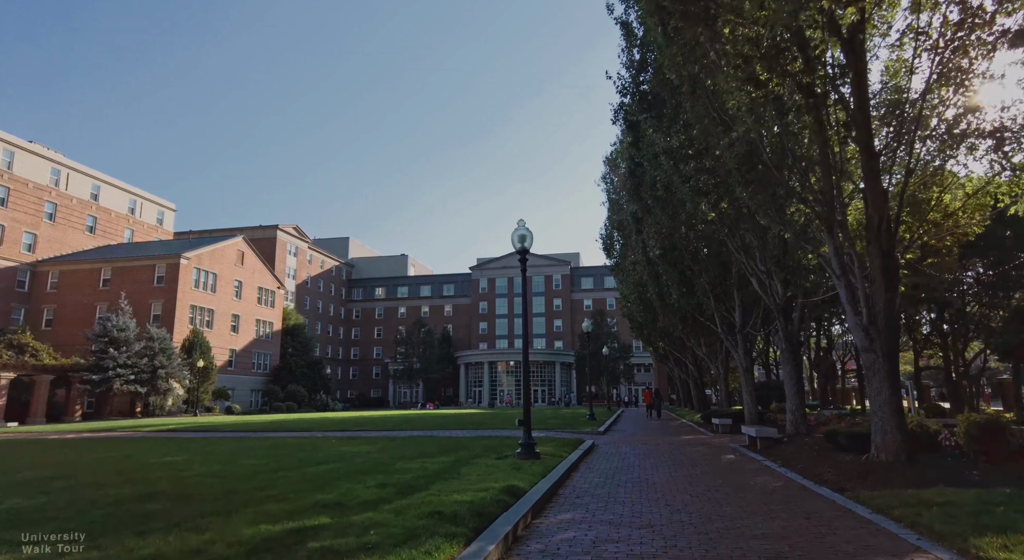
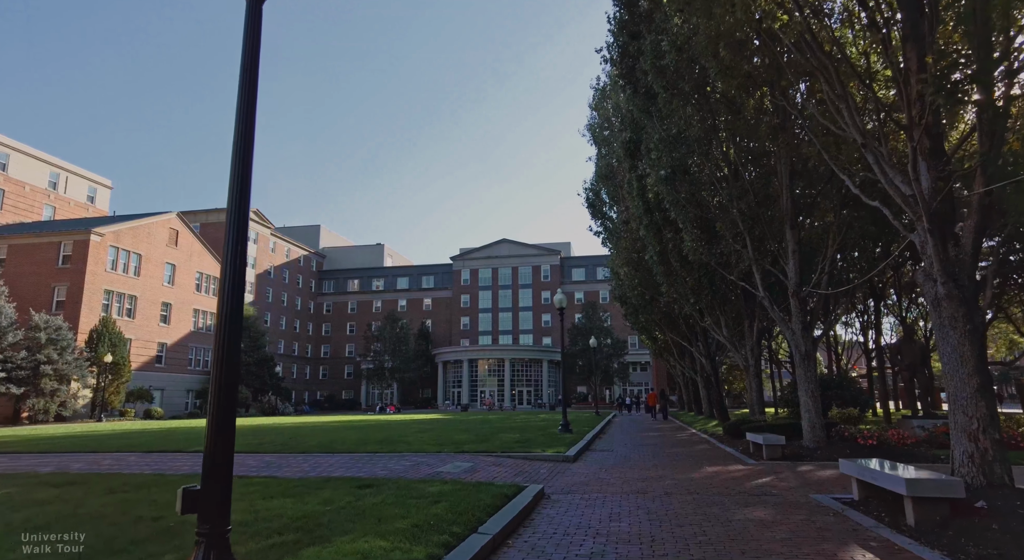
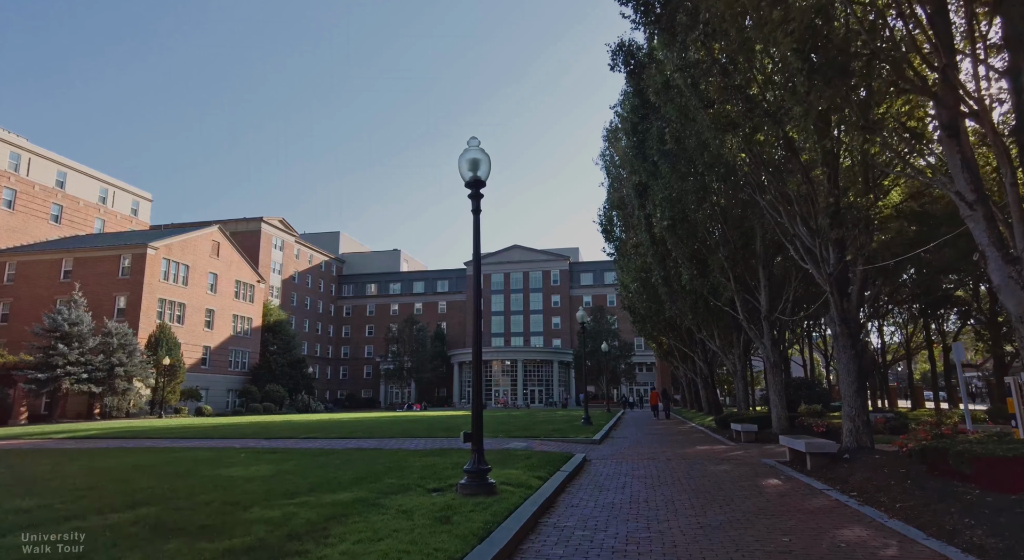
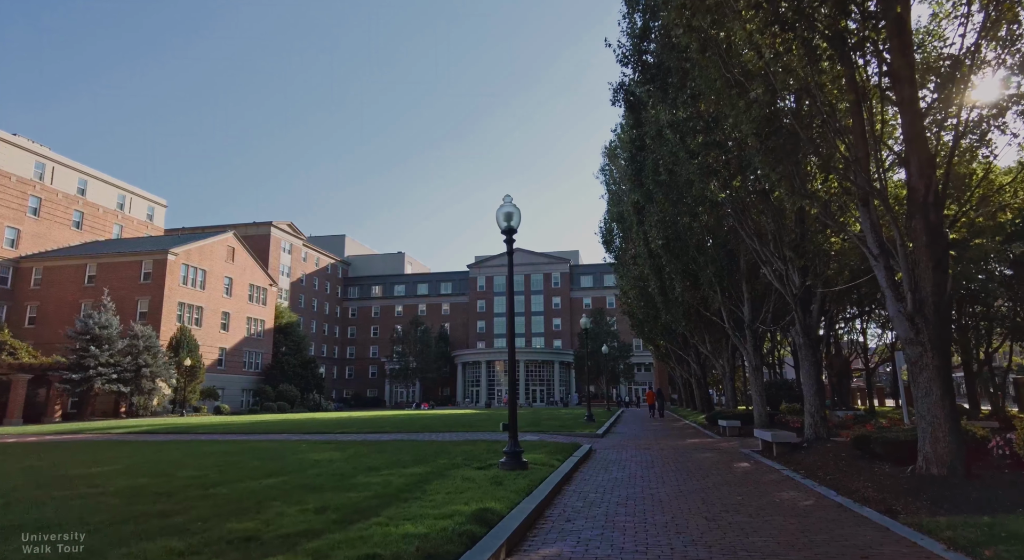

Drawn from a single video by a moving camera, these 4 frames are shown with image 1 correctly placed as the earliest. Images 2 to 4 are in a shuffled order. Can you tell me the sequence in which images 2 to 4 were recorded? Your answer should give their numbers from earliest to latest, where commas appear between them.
4, 3, 2
